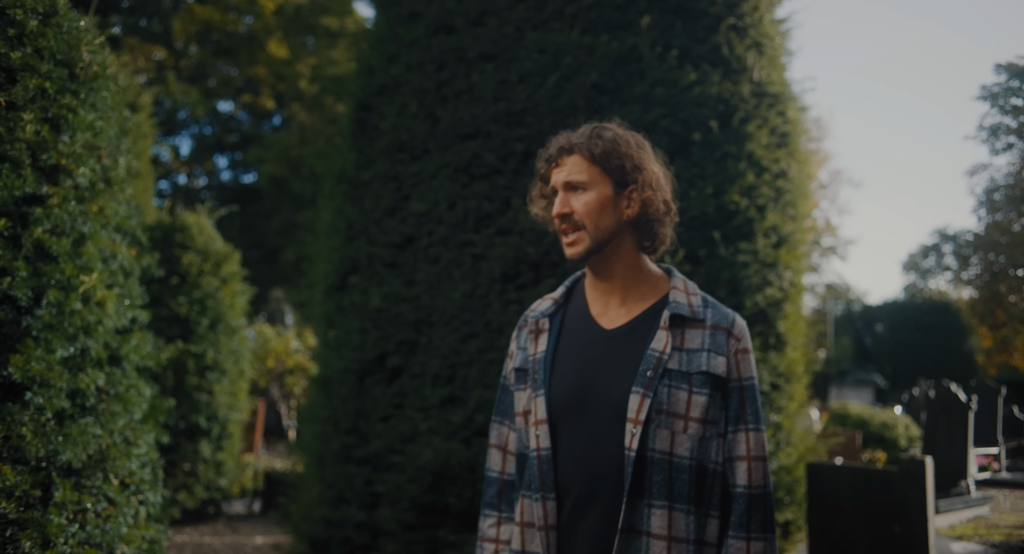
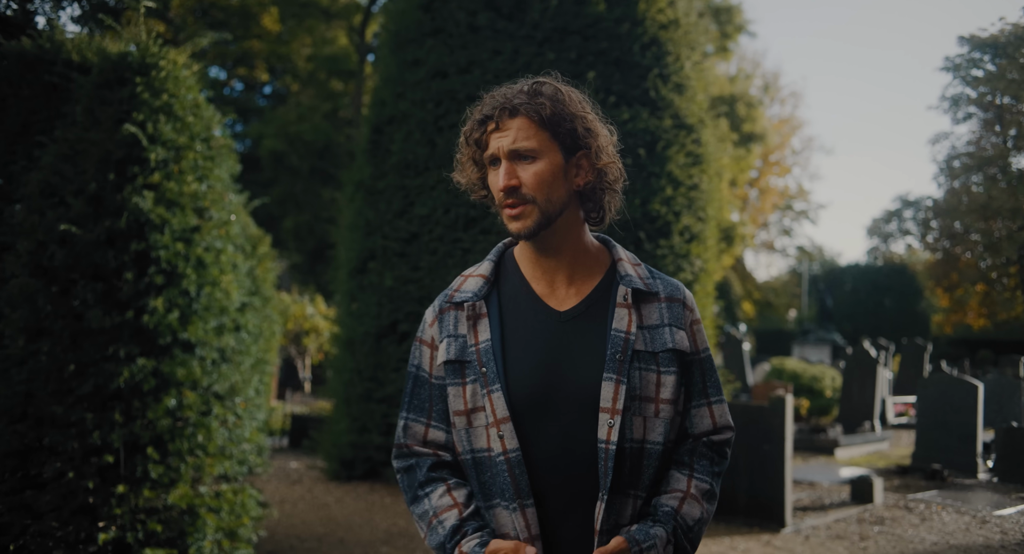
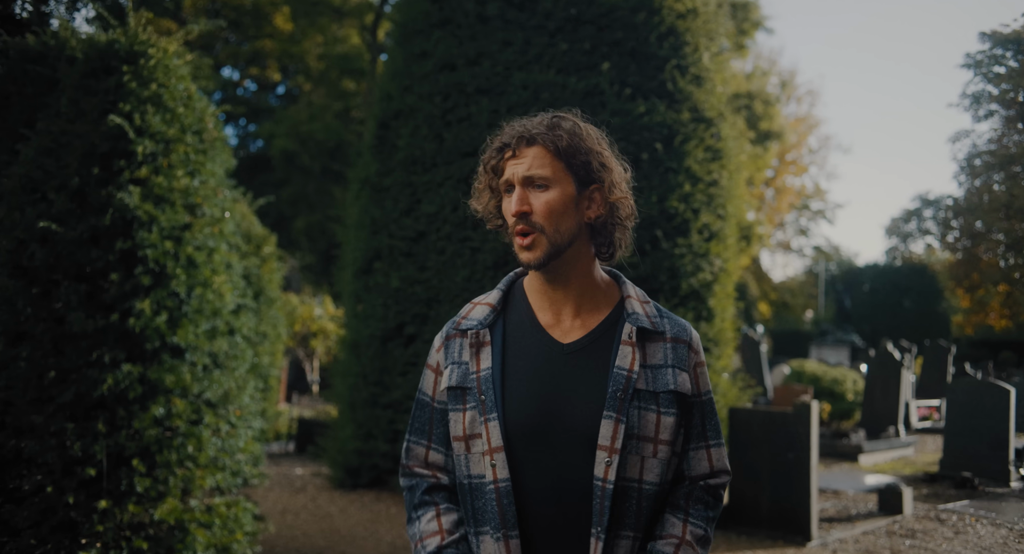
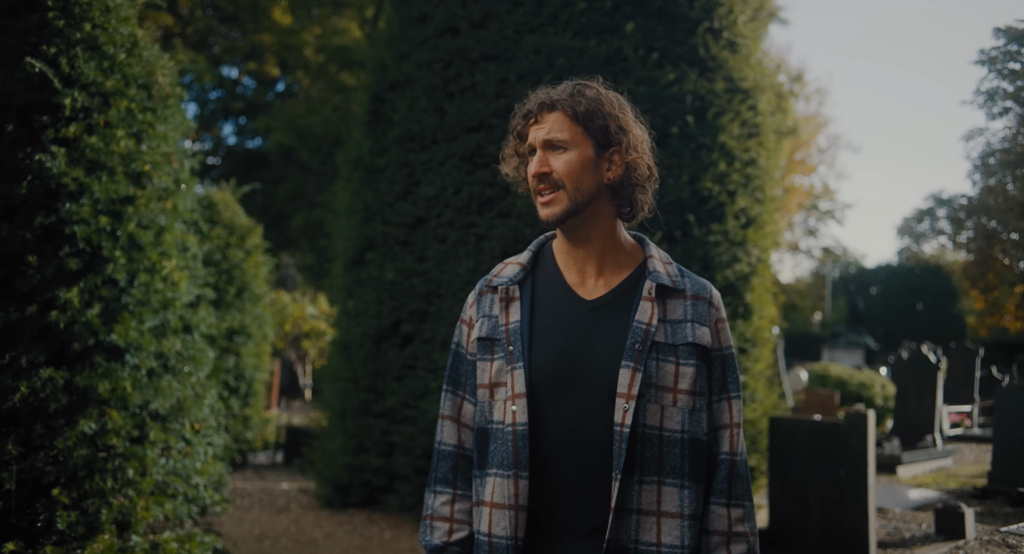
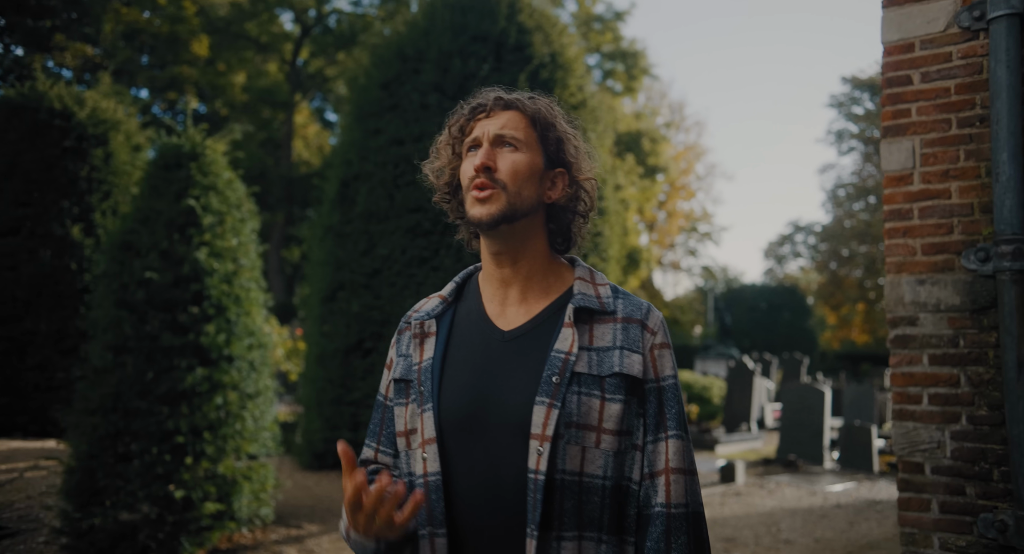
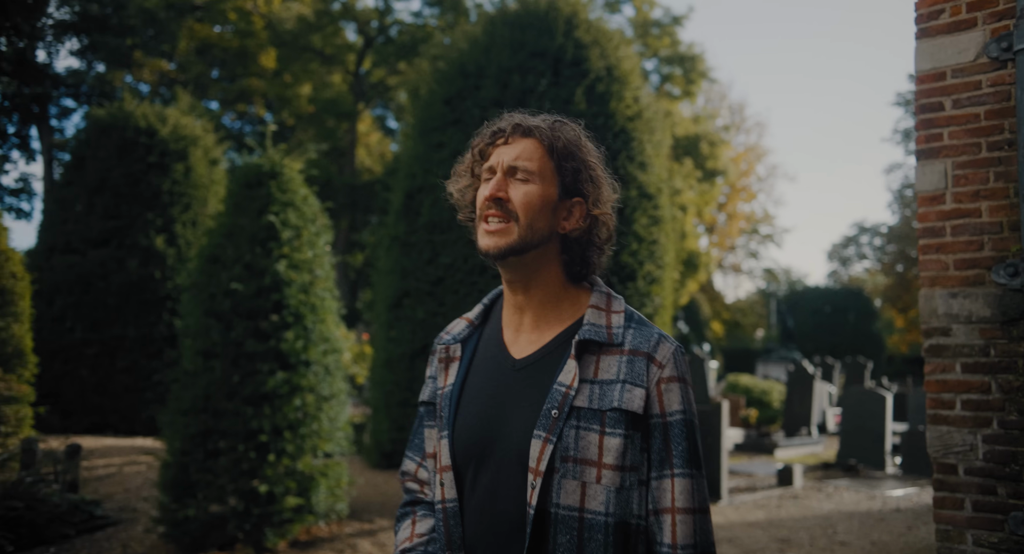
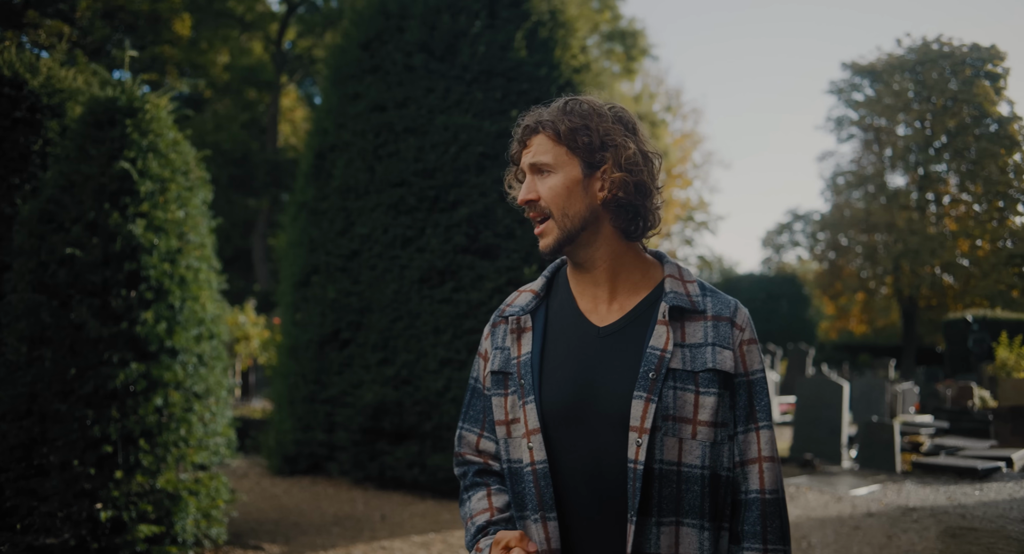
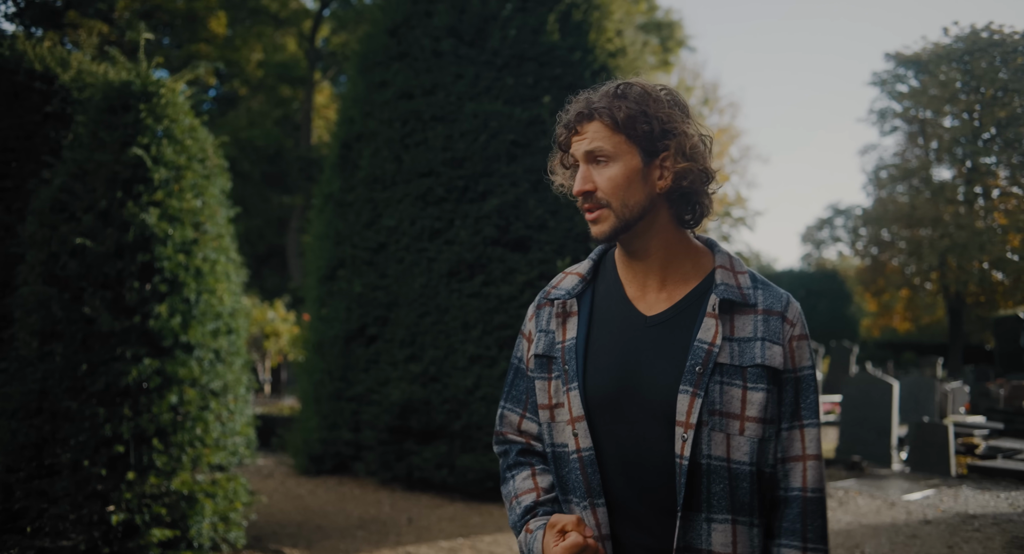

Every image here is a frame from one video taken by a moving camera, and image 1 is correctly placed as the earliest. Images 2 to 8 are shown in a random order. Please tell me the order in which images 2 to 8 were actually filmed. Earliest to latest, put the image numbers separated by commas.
4, 3, 2, 8, 7, 5, 6
